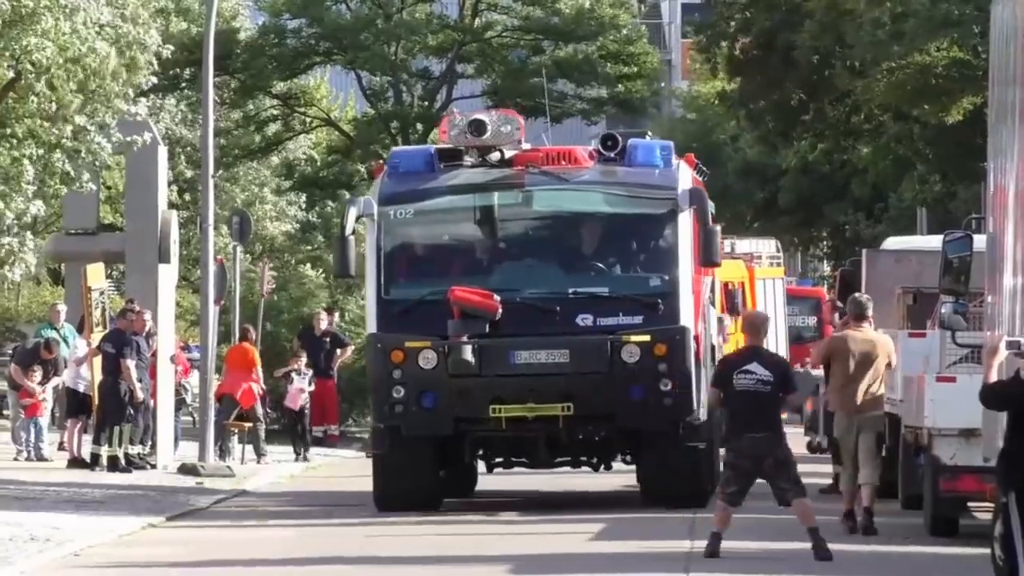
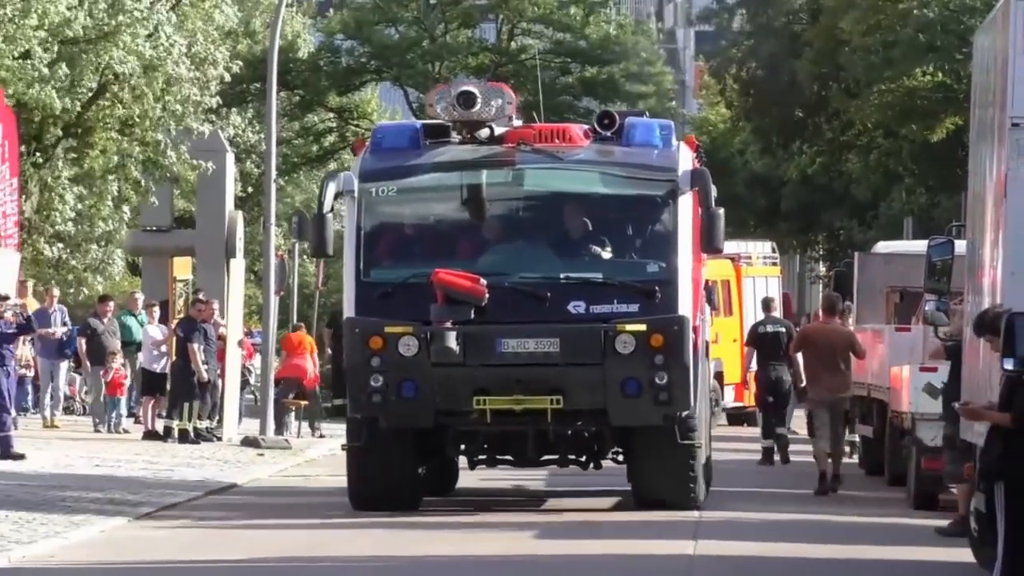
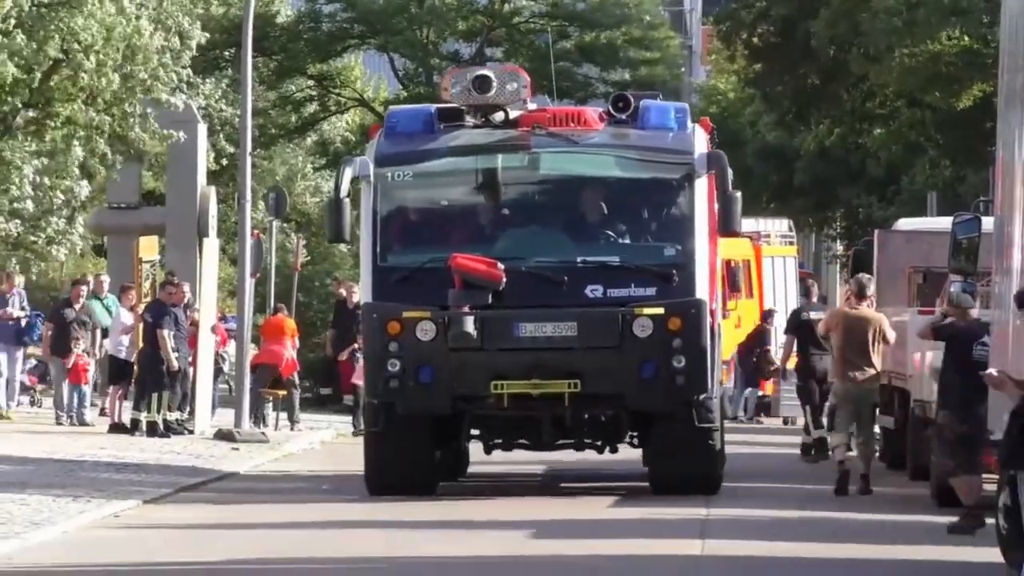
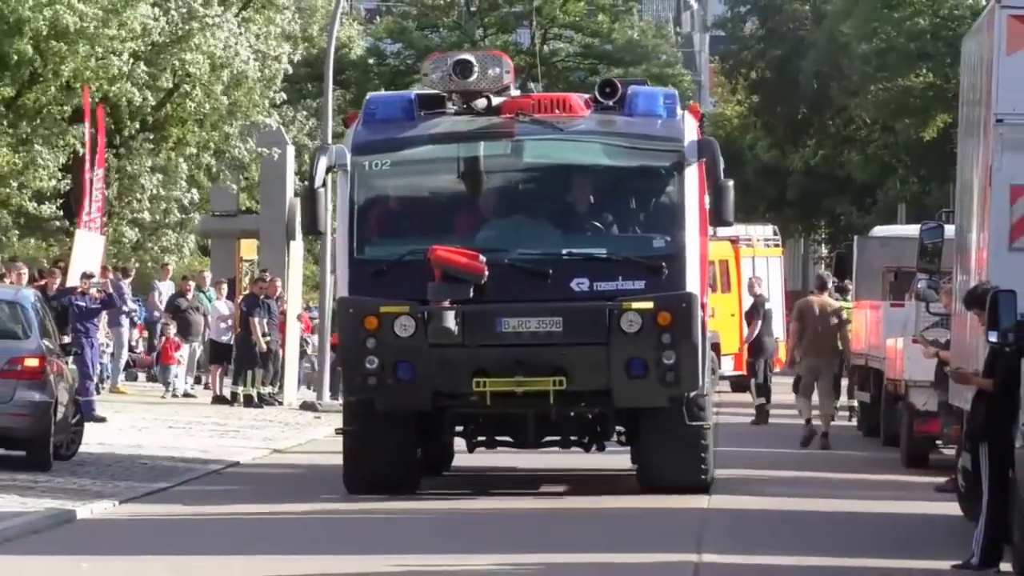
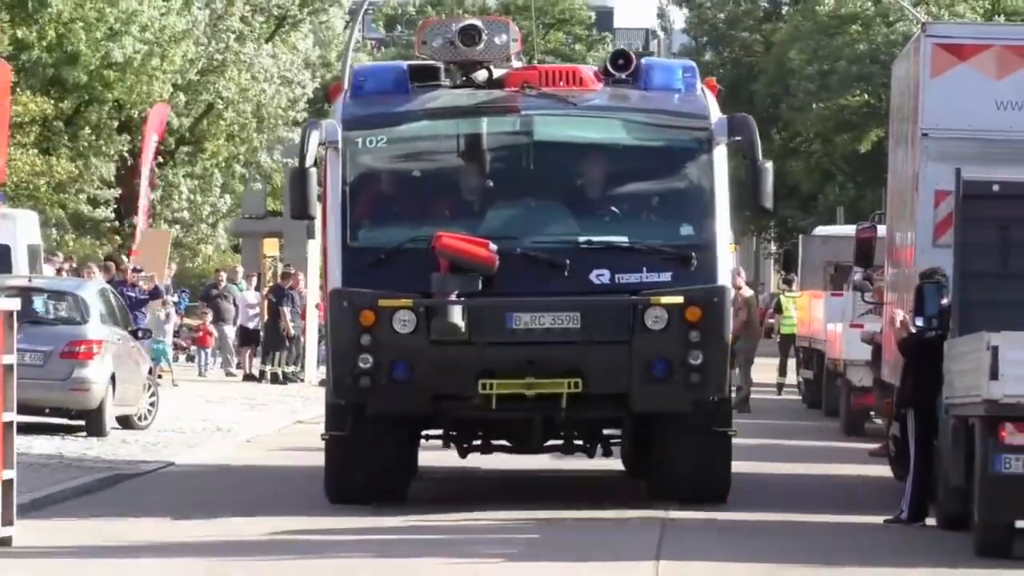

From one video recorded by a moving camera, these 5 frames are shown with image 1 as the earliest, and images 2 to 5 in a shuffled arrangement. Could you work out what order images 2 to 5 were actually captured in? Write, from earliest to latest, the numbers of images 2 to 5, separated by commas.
3, 2, 4, 5
